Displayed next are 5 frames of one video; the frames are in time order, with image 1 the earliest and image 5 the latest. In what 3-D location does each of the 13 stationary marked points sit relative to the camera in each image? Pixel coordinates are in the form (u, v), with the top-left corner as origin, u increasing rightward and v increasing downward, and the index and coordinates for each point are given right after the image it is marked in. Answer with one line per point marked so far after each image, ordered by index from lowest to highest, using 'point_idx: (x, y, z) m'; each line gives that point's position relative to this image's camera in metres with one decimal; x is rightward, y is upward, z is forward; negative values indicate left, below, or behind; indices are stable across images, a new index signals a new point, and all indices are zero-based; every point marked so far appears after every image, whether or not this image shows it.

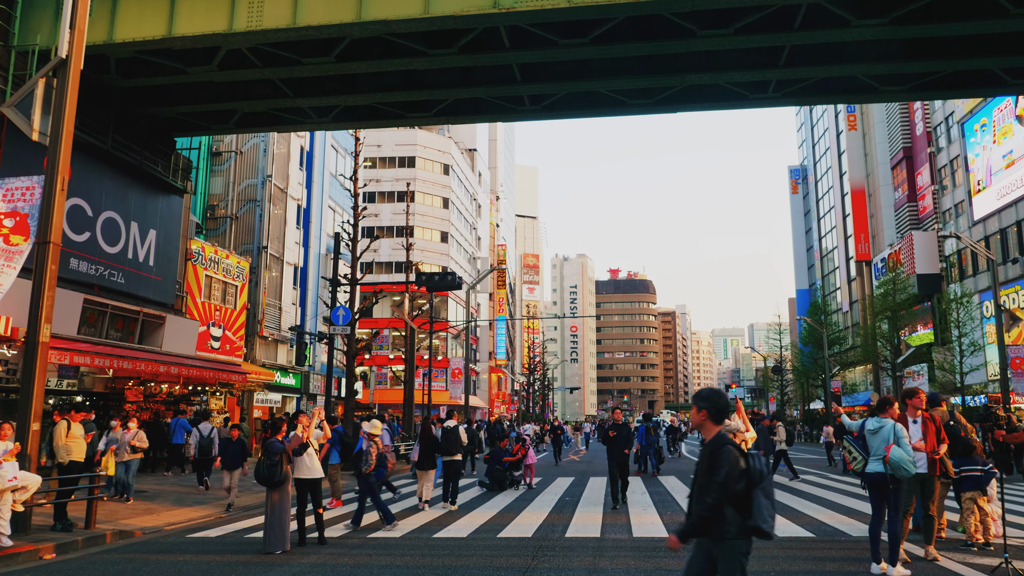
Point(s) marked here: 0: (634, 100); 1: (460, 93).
0: (+2.9, +4.4, +18.0) m
1: (-1.2, +4.6, +18.0) m
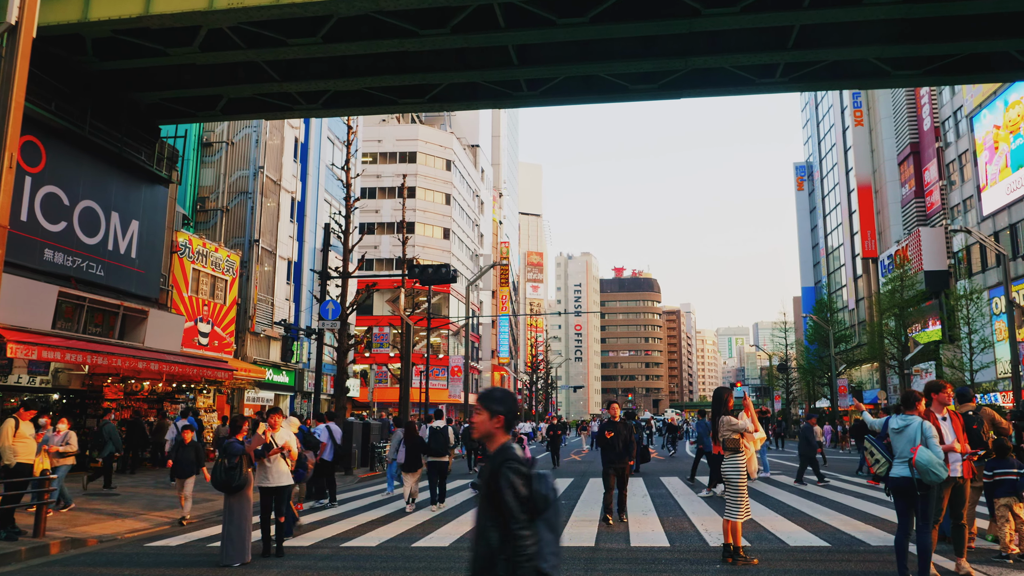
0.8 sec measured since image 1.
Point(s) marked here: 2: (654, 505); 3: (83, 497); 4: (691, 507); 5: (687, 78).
0: (+2.8, +4.6, +17.1) m
1: (-1.3, +4.8, +17.2) m
2: (+2.2, -3.3, +11.2) m
3: (-7.5, -3.7, +13.0) m
4: (+2.6, -3.2, +11.0) m
5: (+4.1, +4.9, +17.6) m
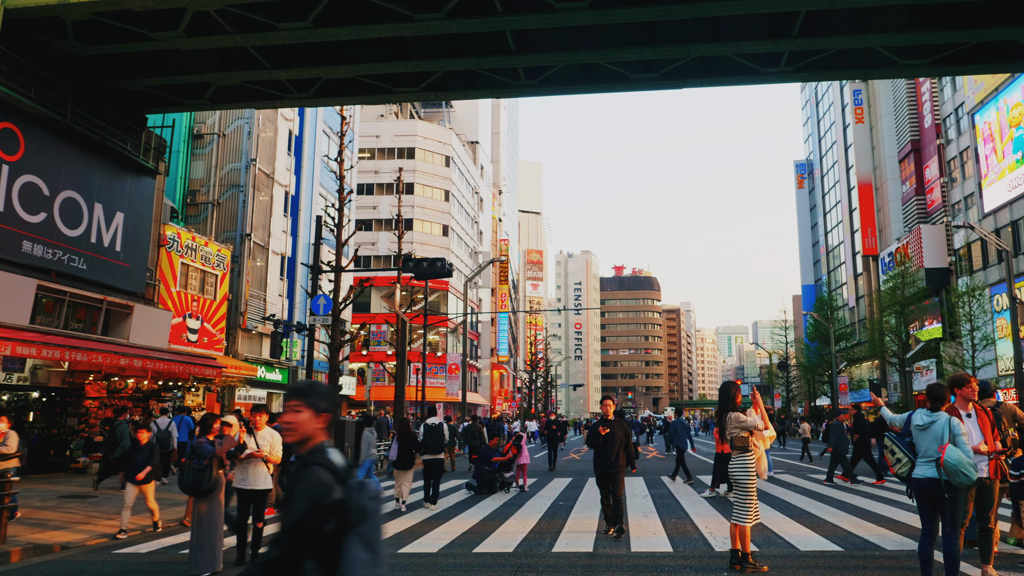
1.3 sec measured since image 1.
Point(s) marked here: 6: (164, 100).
0: (+2.7, +4.7, +16.5) m
1: (-1.4, +5.0, +16.6) m
2: (+2.1, -3.1, +10.6) m
3: (-7.6, -3.5, +12.4) m
4: (+2.6, -3.1, +10.4) m
5: (+4.1, +5.1, +17.0) m
6: (-8.8, +4.8, +18.9) m
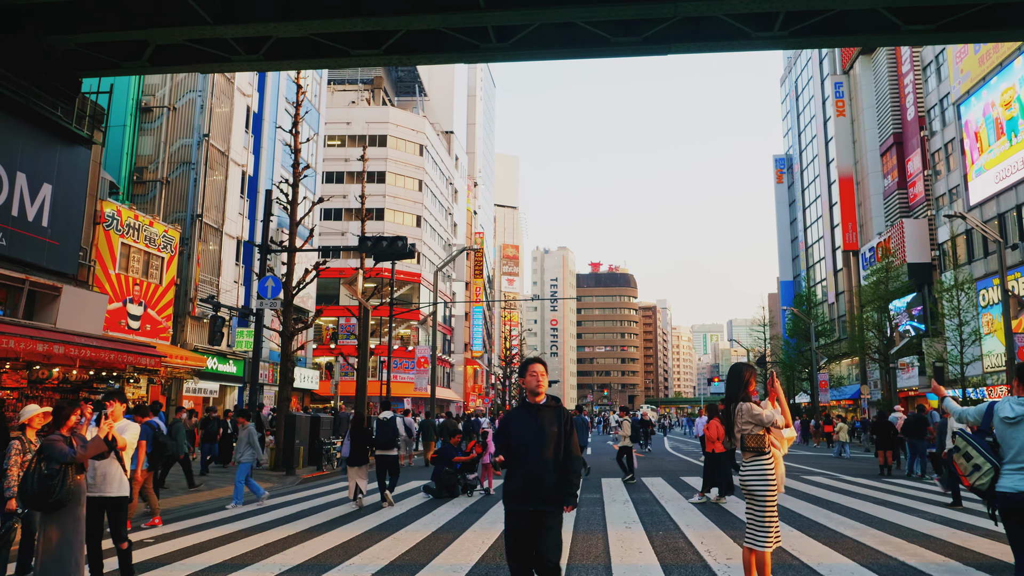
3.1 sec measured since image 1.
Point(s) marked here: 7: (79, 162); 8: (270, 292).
0: (+2.1, +5.1, +15.0) m
1: (-2.0, +5.4, +15.0) m
2: (+1.6, -2.8, +9.1) m
3: (-8.1, -3.1, +10.6) m
4: (+2.1, -2.8, +8.9) m
5: (+3.4, +5.4, +15.5) m
6: (-9.5, +5.2, +17.1) m
7: (-11.1, +3.2, +19.0) m
8: (-5.5, -0.1, +16.9) m
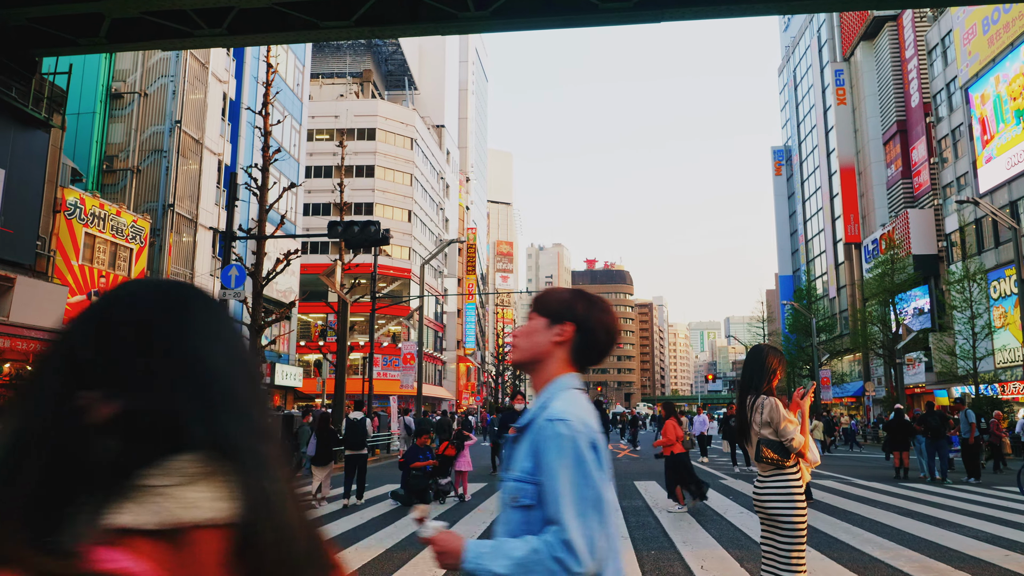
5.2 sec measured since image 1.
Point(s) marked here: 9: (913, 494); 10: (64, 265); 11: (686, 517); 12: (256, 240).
0: (+1.8, +5.3, +13.9) m
1: (-2.3, +5.6, +13.9) m
2: (+1.3, -2.6, +8.1) m
3: (-8.4, -2.9, +9.5) m
4: (+1.8, -2.5, +7.9) m
5: (+3.1, +5.7, +14.4) m
6: (-9.9, +5.4, +16.0) m
7: (-11.4, +3.4, +17.9) m
8: (-5.9, +0.1, +15.8) m
9: (+6.3, -3.2, +11.7) m
10: (-11.6, +0.6, +19.2) m
11: (+2.1, -2.7, +8.8) m
12: (-5.9, +1.1, +17.3) m
